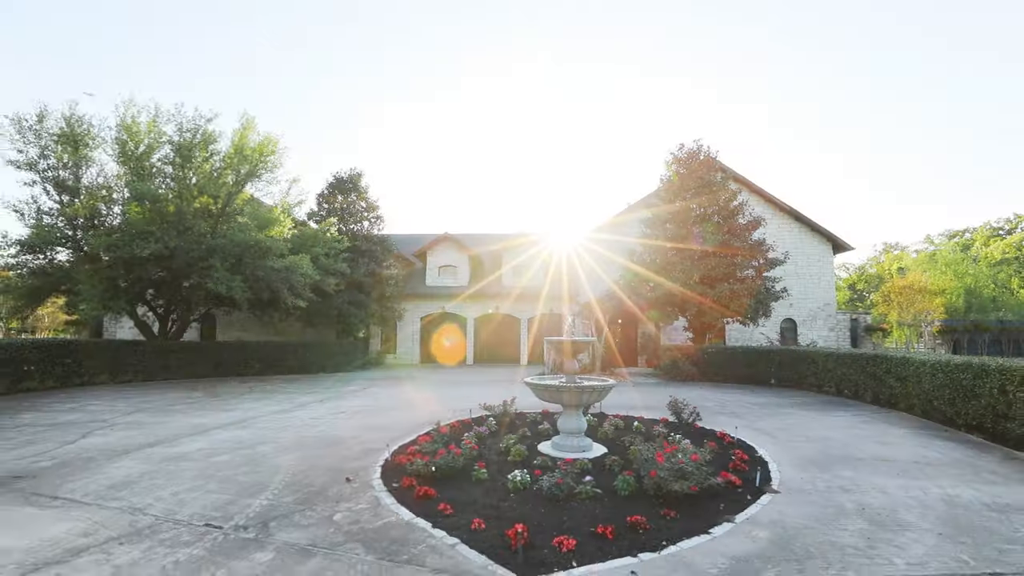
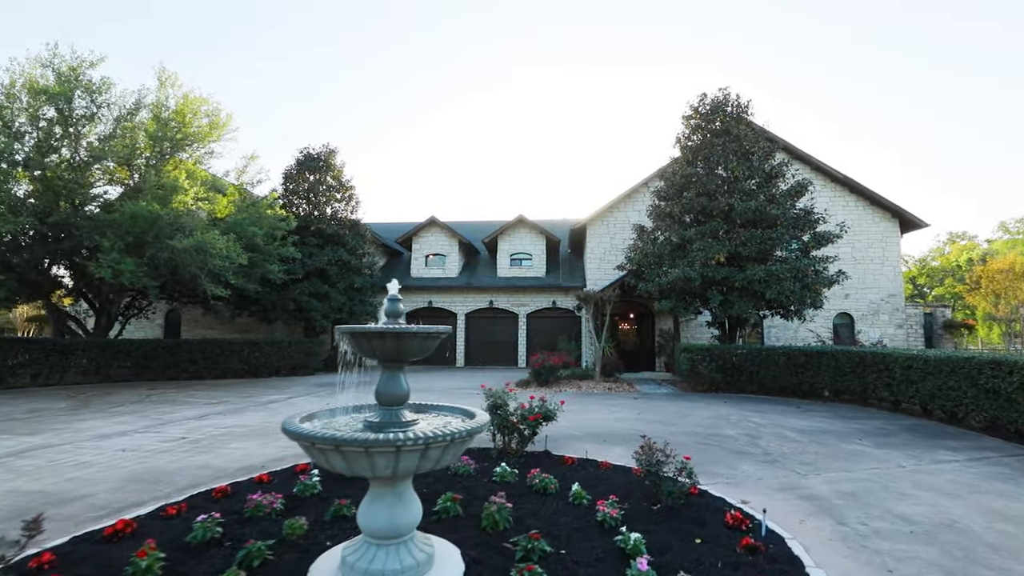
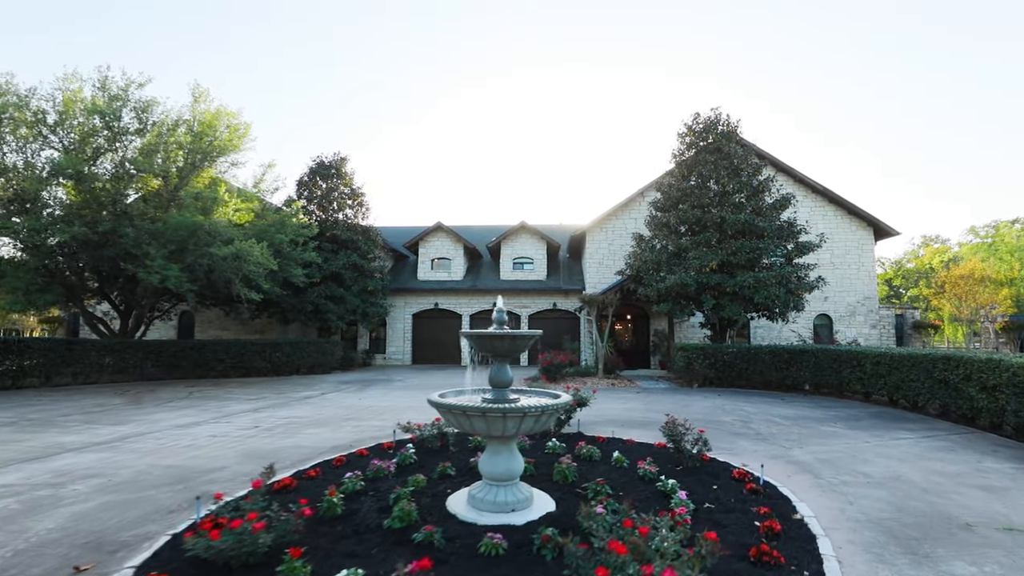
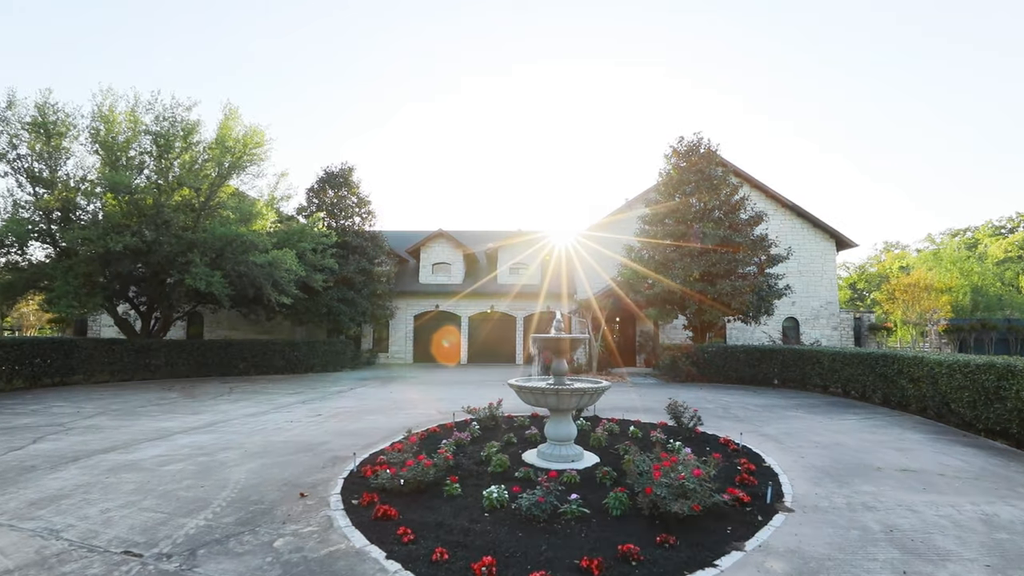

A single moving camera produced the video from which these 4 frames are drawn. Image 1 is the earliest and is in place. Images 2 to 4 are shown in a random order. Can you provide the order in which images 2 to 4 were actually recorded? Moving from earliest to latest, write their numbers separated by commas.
4, 3, 2
